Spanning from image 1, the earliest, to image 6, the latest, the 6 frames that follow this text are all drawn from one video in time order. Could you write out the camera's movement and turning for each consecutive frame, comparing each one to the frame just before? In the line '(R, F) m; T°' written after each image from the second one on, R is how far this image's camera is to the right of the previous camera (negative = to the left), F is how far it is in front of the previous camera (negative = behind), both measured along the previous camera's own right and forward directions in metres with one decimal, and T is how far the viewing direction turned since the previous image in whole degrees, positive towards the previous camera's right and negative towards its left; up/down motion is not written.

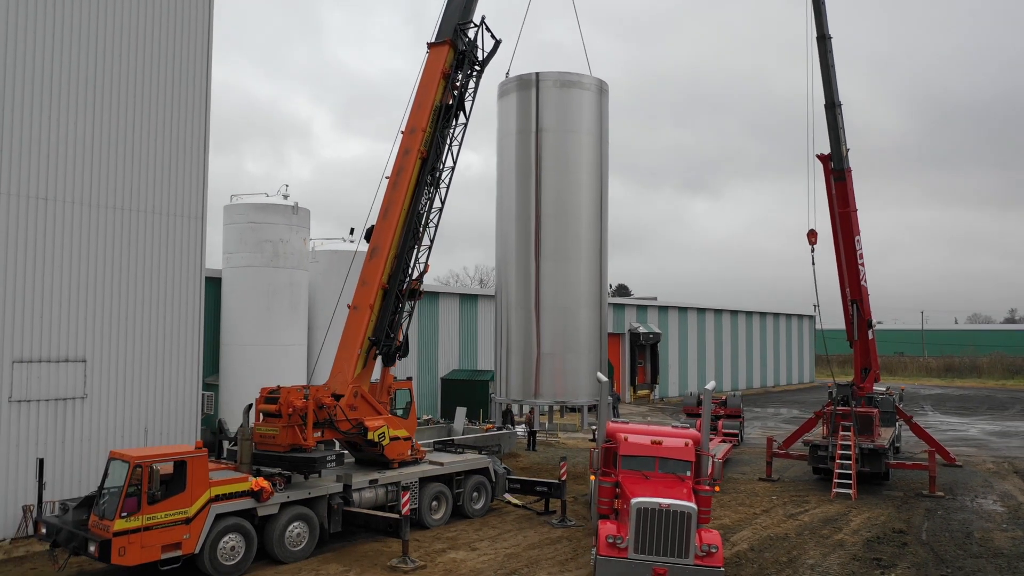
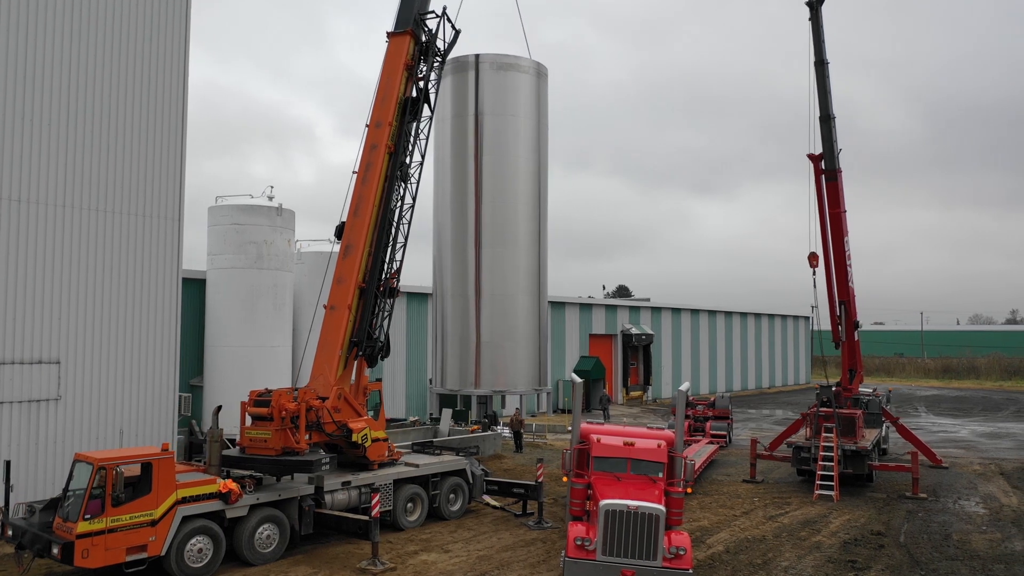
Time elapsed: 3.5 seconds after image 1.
(+0.5, 0.0) m; 0°
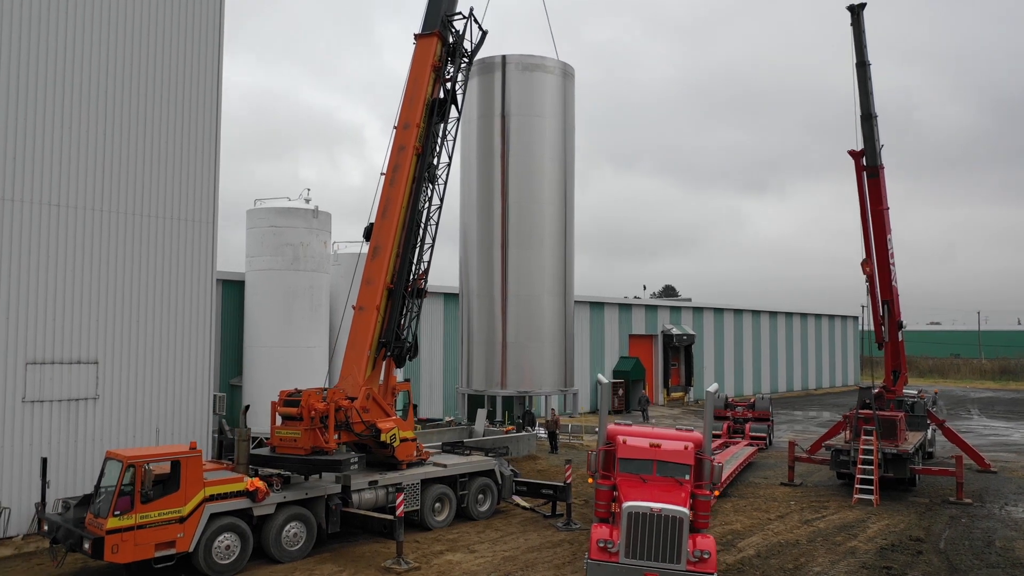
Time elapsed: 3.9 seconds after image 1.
(+0.3, 0.0) m; -3°
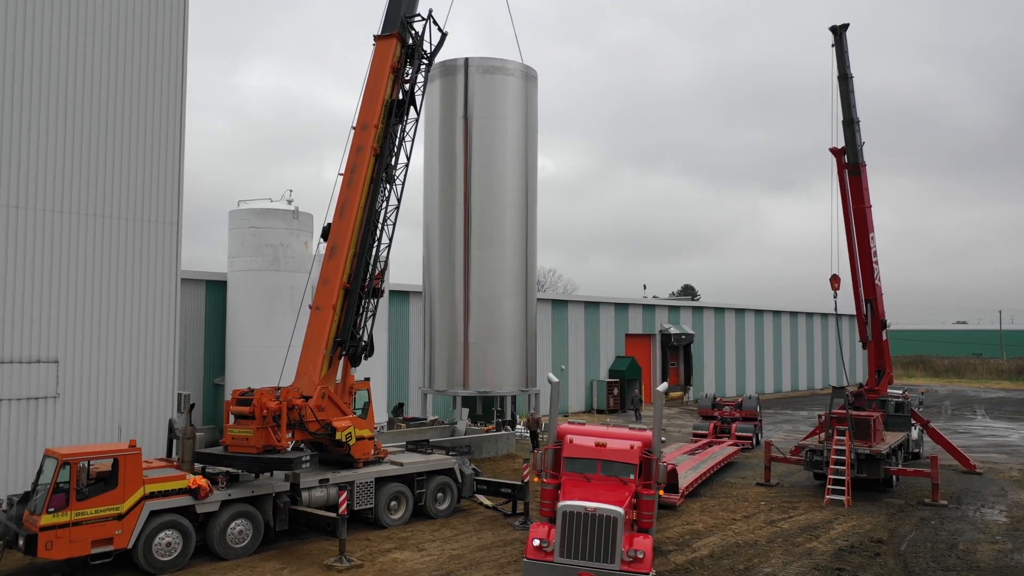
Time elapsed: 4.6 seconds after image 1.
(+1.2, 0.0) m; -2°
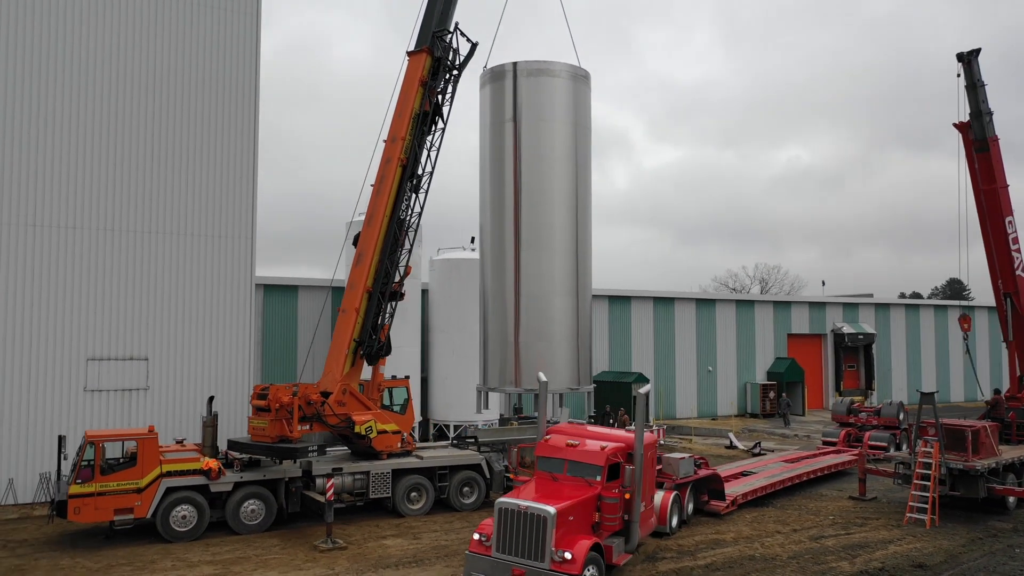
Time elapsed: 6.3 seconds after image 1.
(+4.2, +0.4) m; -17°
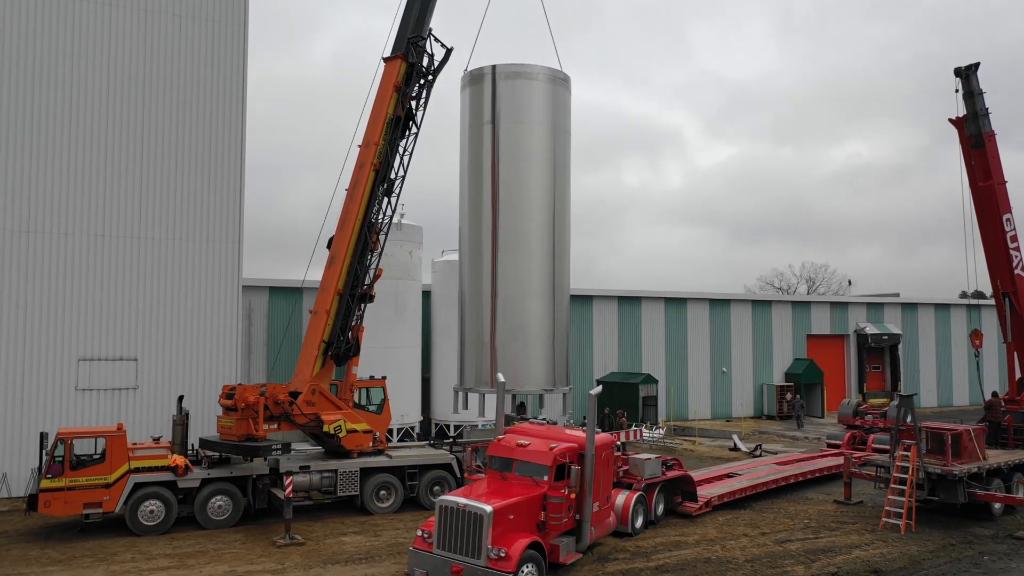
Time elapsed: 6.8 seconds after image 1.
(+1.6, -0.1) m; -4°
